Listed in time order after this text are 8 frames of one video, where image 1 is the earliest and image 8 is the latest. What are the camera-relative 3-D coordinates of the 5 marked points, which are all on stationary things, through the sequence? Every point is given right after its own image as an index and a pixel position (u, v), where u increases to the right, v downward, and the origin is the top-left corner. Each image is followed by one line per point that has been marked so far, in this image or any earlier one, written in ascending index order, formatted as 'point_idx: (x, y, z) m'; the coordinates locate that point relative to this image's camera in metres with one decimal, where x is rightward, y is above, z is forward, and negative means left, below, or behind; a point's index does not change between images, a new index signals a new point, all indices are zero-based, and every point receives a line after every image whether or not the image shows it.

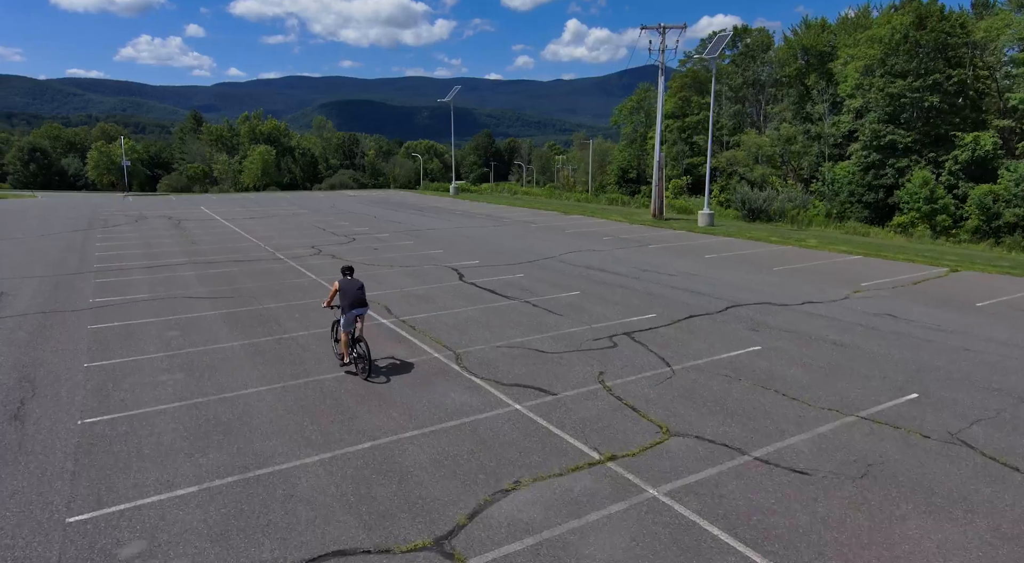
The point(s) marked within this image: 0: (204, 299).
0: (-6.5, -0.4, +13.6) m
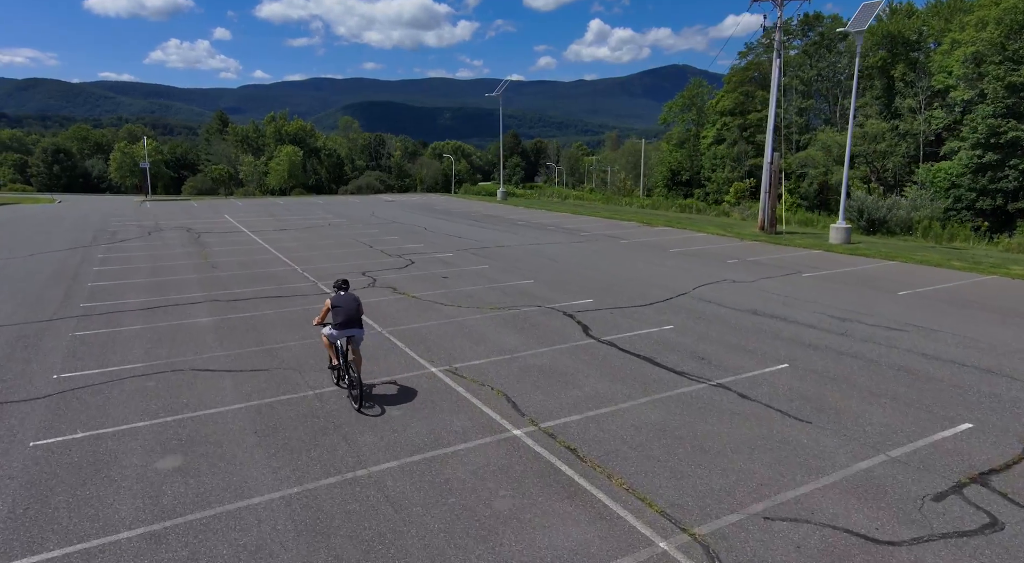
0: (-4.0, -1.3, +9.1) m
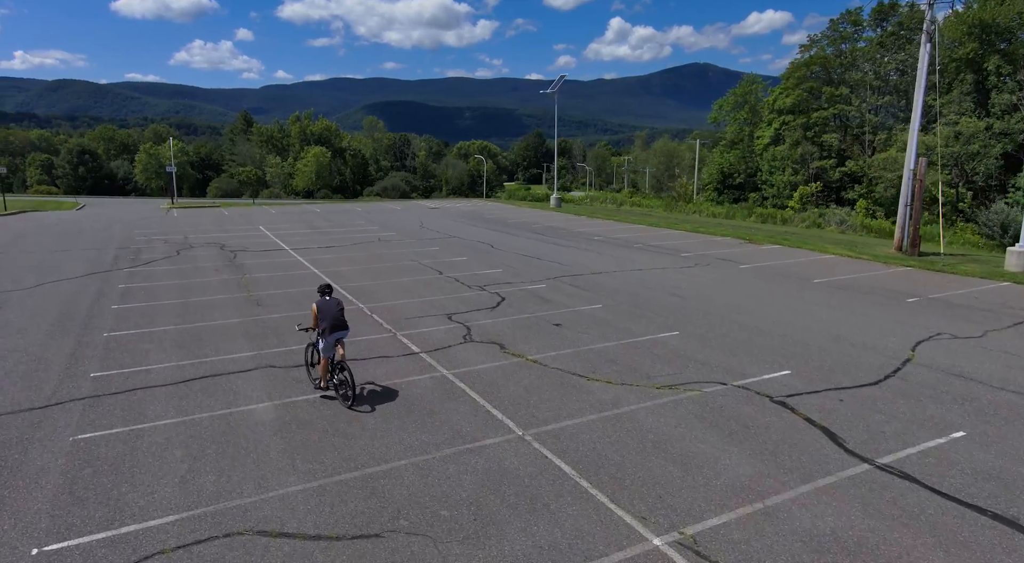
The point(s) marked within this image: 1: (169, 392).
0: (-1.7, -2.3, +5.5) m
1: (-4.9, -1.6, +9.2) m
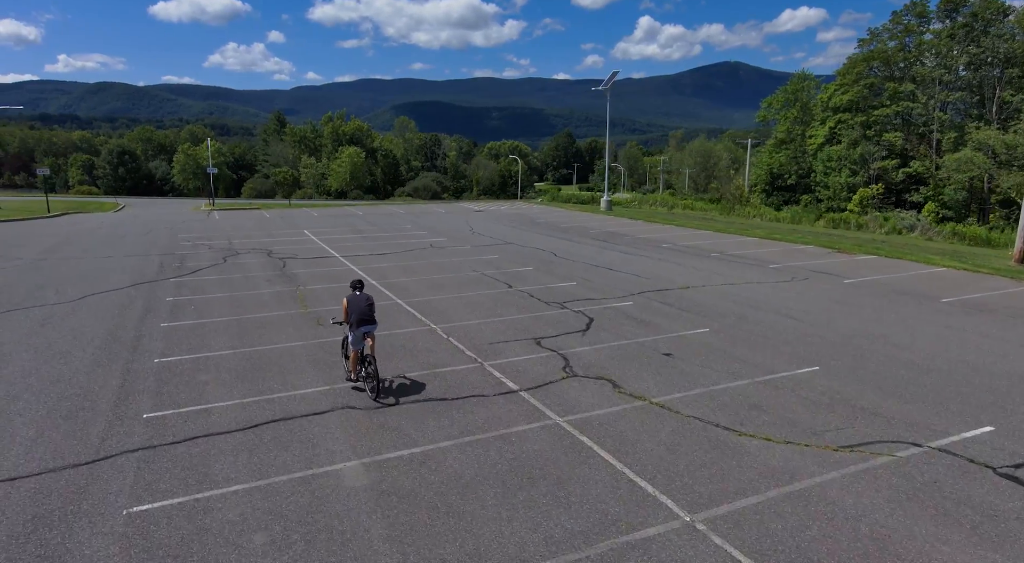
0: (-0.3, -2.6, +3.8) m
1: (-3.3, -1.9, +7.7) m
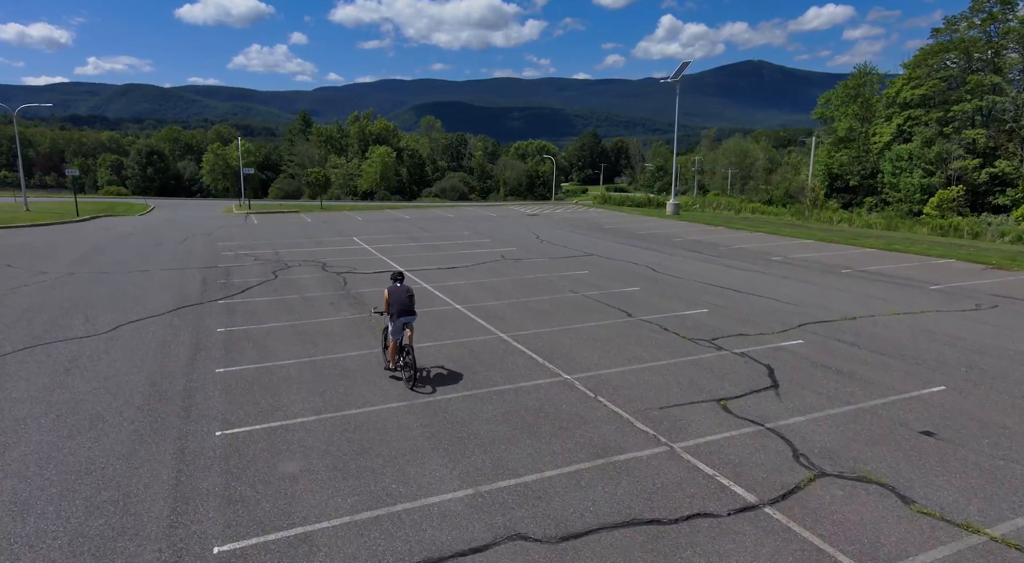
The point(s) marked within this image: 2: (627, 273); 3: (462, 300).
0: (+1.9, -3.2, +0.7) m
1: (-1.0, -2.5, +4.7) m
2: (+3.4, +0.3, +19.0) m
3: (-1.2, -0.5, +15.9) m
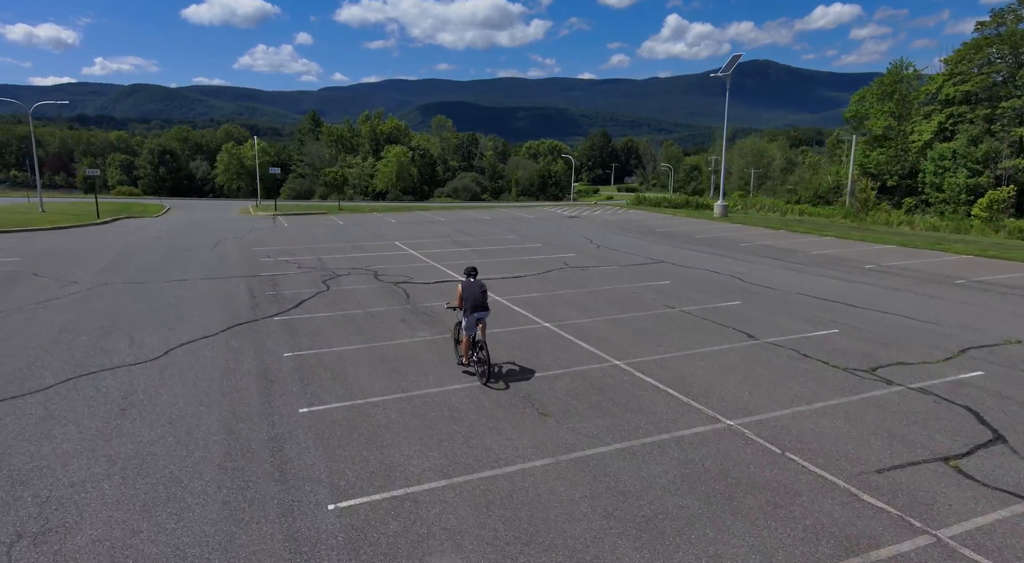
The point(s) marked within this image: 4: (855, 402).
0: (+3.7, -3.5, -1.1) m
1: (+0.9, -2.8, +2.9) m
2: (+5.4, 0.0, +17.2) m
3: (+0.8, -0.8, +14.1) m
4: (+4.6, -1.7, +8.8) m
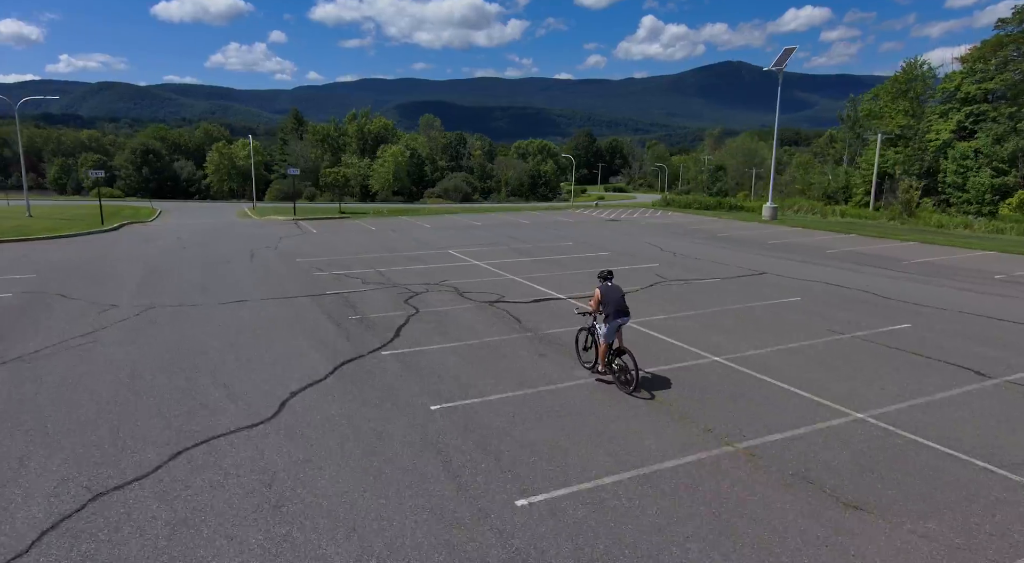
0: (+7.0, -3.9, -3.2) m
1: (+4.0, -3.2, +0.6) m
2: (+8.0, -0.4, +15.1) m
3: (+3.5, -1.2, +11.9) m
4: (+7.6, -2.1, +6.7) m
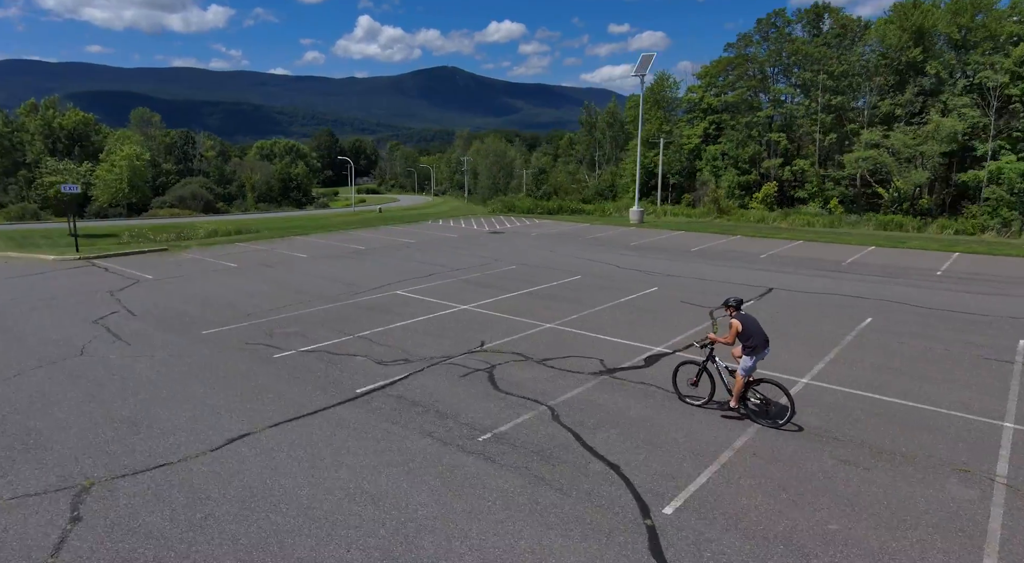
0: (+15.9, -4.1, -3.1) m
1: (+11.6, -3.7, -0.7) m
2: (+9.4, -0.8, +14.1) m
3: (+6.6, -1.9, +9.5) m
4: (+12.5, -2.3, +6.3) m
